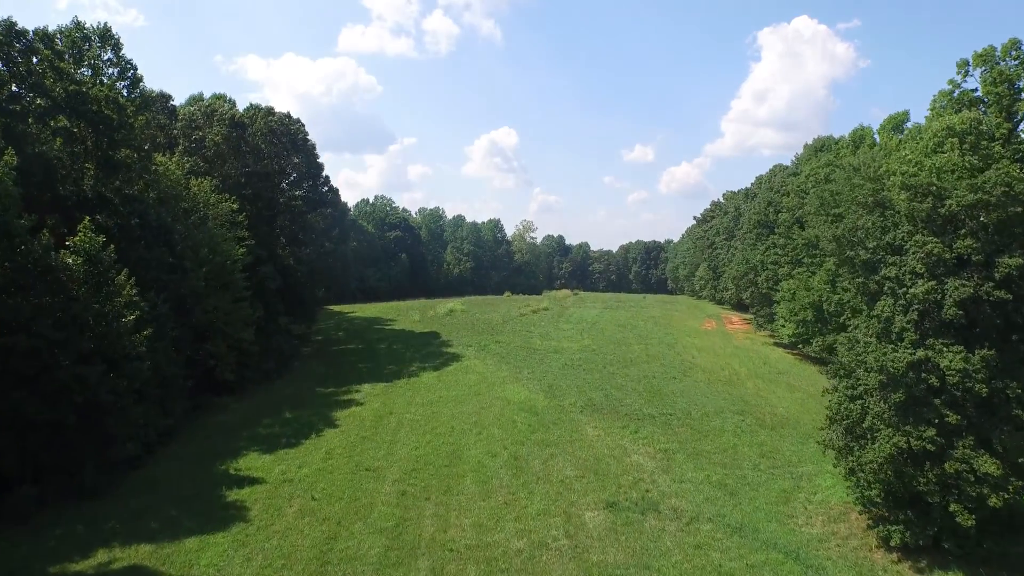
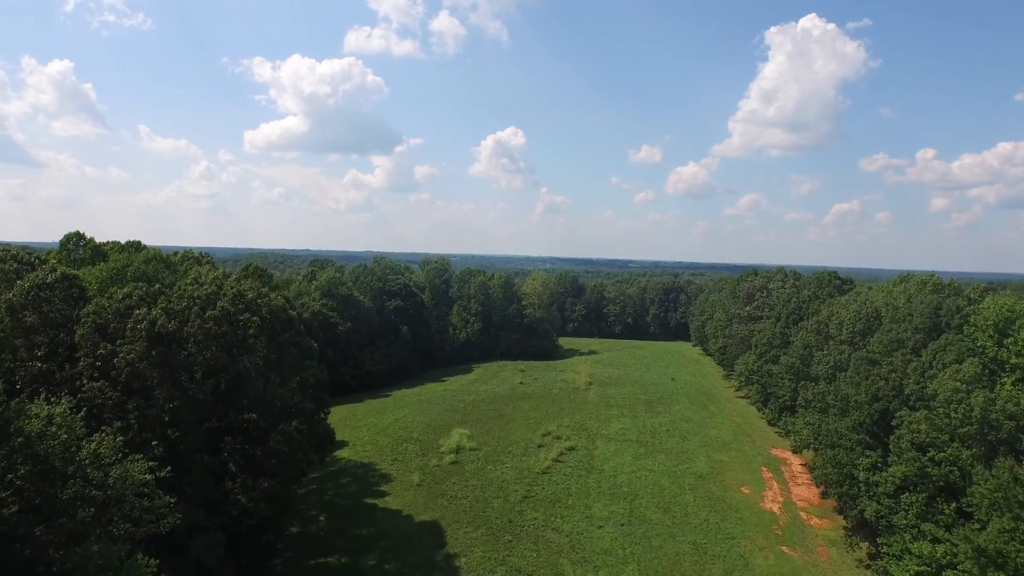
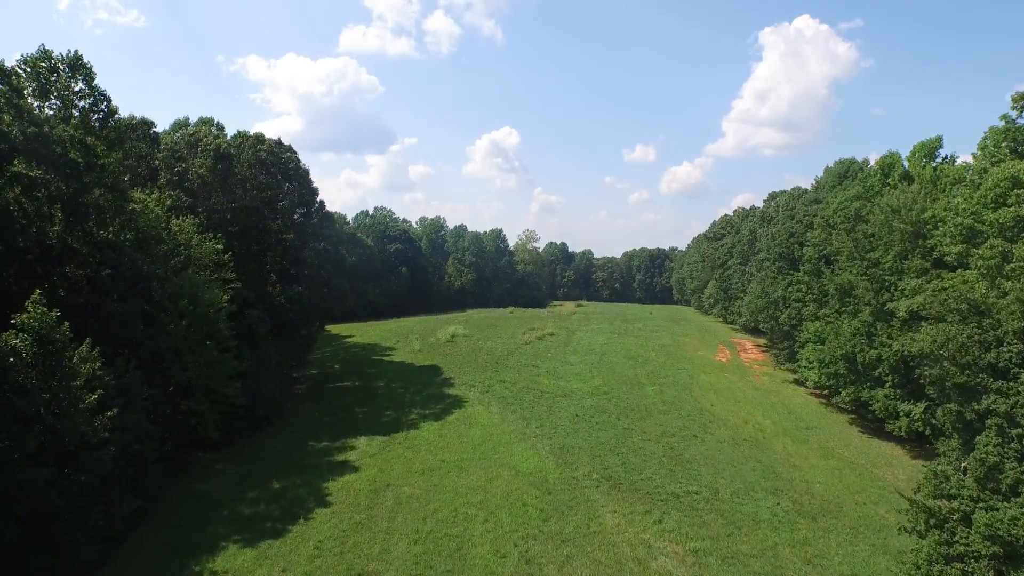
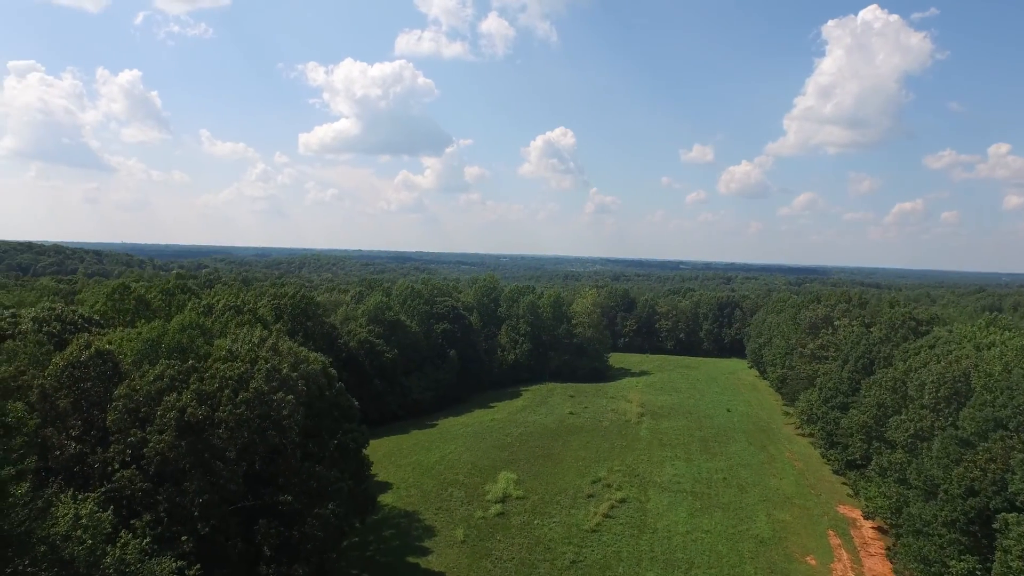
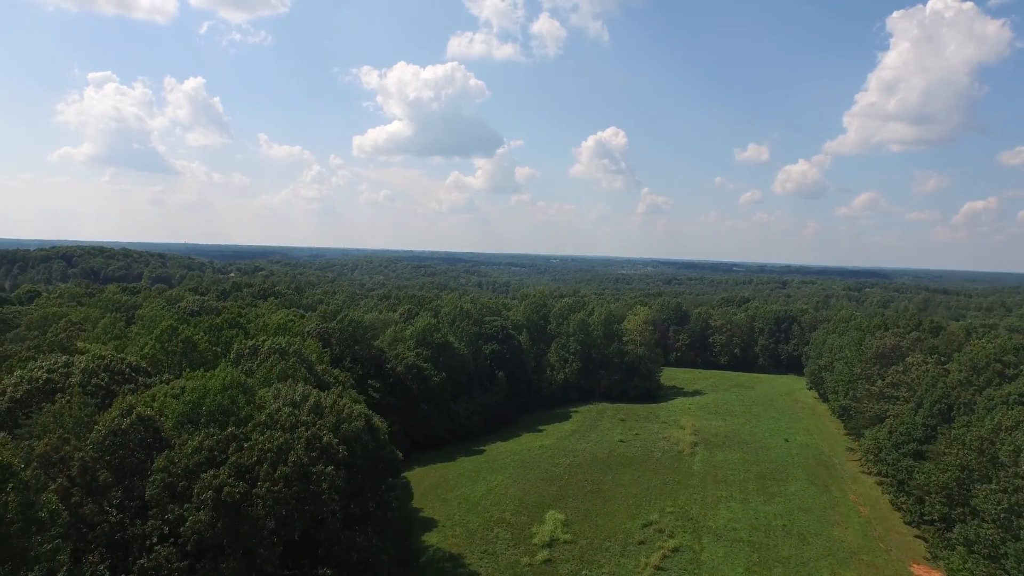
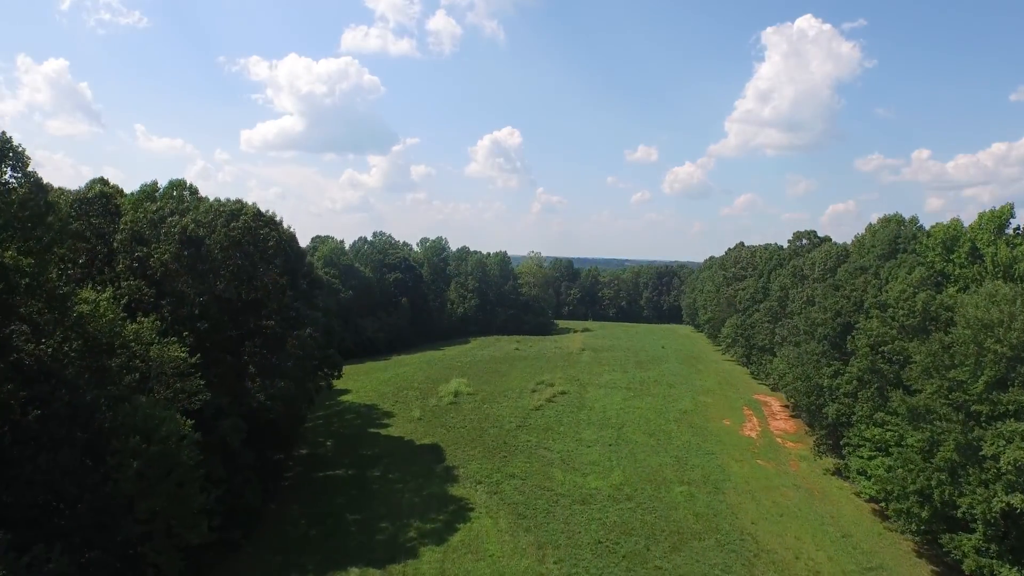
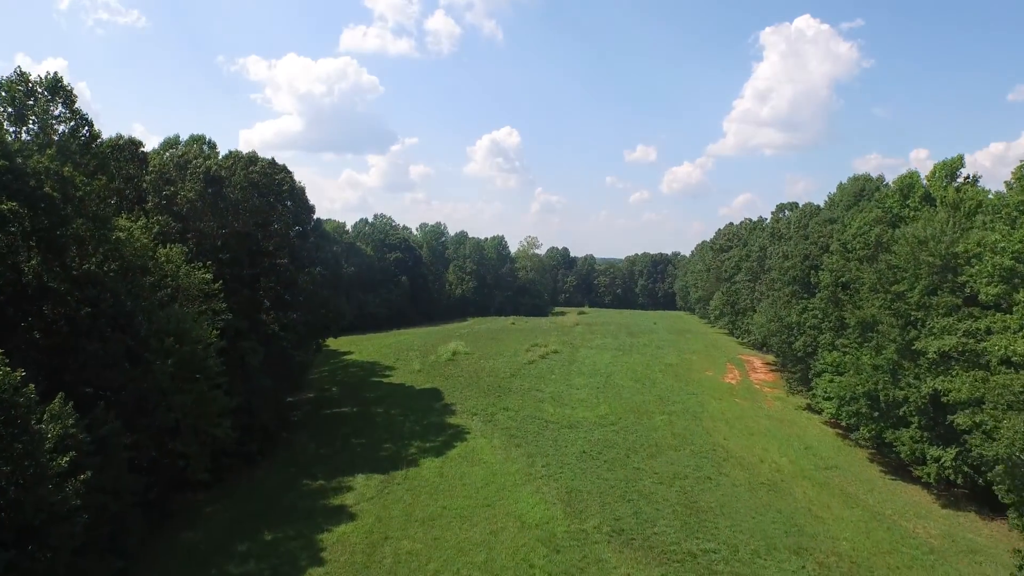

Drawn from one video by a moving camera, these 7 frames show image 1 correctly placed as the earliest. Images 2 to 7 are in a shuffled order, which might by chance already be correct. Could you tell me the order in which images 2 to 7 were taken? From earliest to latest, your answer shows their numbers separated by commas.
3, 7, 6, 2, 4, 5
